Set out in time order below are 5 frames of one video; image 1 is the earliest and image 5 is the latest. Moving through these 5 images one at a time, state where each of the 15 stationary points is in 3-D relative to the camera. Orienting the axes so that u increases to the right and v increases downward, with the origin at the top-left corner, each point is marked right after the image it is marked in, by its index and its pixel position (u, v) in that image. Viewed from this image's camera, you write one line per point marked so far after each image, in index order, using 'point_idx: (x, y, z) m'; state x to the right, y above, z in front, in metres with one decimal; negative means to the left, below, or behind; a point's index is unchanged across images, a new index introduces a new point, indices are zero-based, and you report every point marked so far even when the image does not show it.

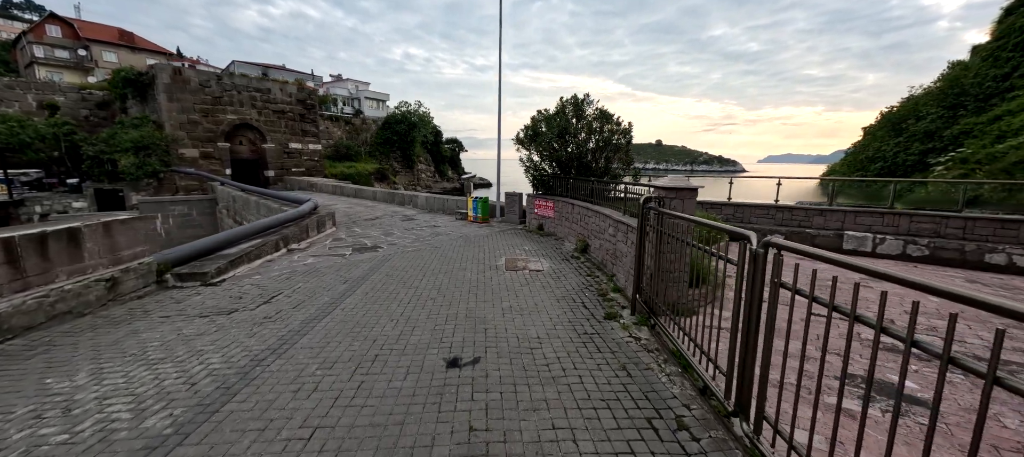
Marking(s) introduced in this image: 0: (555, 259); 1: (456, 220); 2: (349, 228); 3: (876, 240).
0: (+0.8, -0.5, +6.2) m
1: (-1.8, +0.3, +11.2) m
2: (-4.8, 0.0, +10.4) m
3: (+7.1, -0.2, +6.8) m
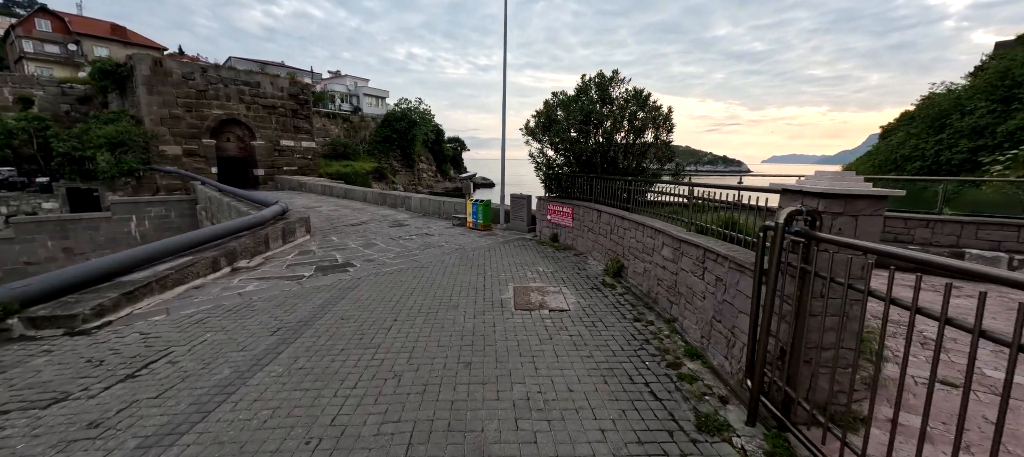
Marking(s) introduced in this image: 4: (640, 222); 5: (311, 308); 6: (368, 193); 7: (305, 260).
0: (+0.9, -0.8, +4.6) m
1: (-1.6, 0.0, +9.5) m
2: (-4.6, -0.2, +8.7) m
3: (+7.3, -0.5, +5.1) m
4: (+1.7, +0.1, +4.6) m
5: (-2.2, -0.9, +3.9) m
6: (-6.0, +1.5, +14.7) m
7: (-3.9, -0.6, +6.5) m
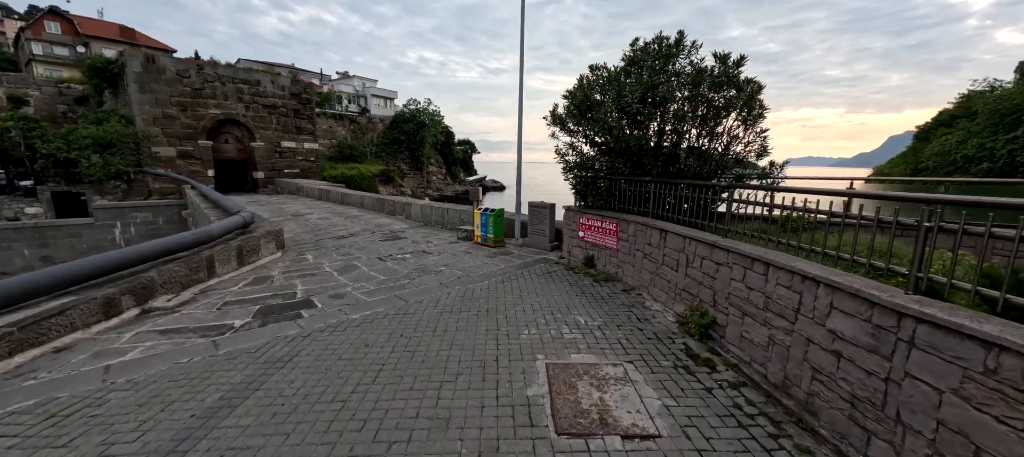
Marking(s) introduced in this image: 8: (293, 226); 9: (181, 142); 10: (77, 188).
0: (+1.1, -1.1, +2.8) m
1: (-1.2, -0.3, +7.8) m
2: (-4.3, -0.5, +7.1) m
3: (+7.5, -0.8, +3.1) m
4: (+1.9, -0.2, +2.8) m
5: (-2.0, -1.2, +2.2) m
6: (-5.5, +1.1, +13.1) m
7: (-3.6, -0.9, +4.8) m
8: (-6.2, +0.1, +9.9) m
9: (-18.8, +4.9, +19.9) m
10: (-21.5, +2.0, +17.4) m
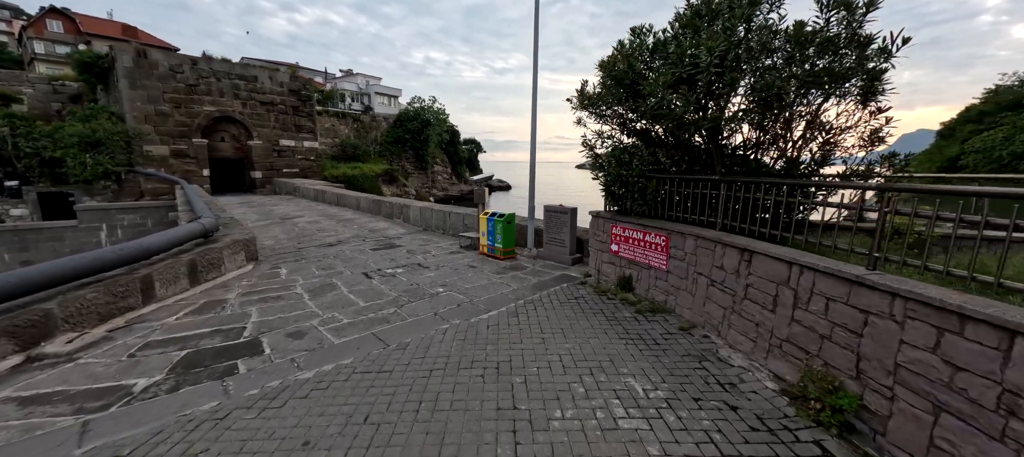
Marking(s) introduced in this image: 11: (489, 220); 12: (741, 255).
0: (+1.3, -1.2, +1.6) m
1: (-1.0, -0.4, +6.7) m
2: (-4.0, -0.7, +6.0) m
3: (+7.7, -1.0, +1.9) m
4: (+2.0, -0.4, +1.6) m
5: (-1.9, -1.3, +1.0) m
6: (-5.2, +1.0, +12.0) m
7: (-3.4, -1.0, +3.7) m
8: (-5.9, -0.1, +8.9) m
9: (-18.4, +4.8, +19.1) m
10: (-21.2, +1.9, +16.6) m
11: (-0.4, +0.2, +6.1) m
12: (+1.9, -0.2, +2.9) m
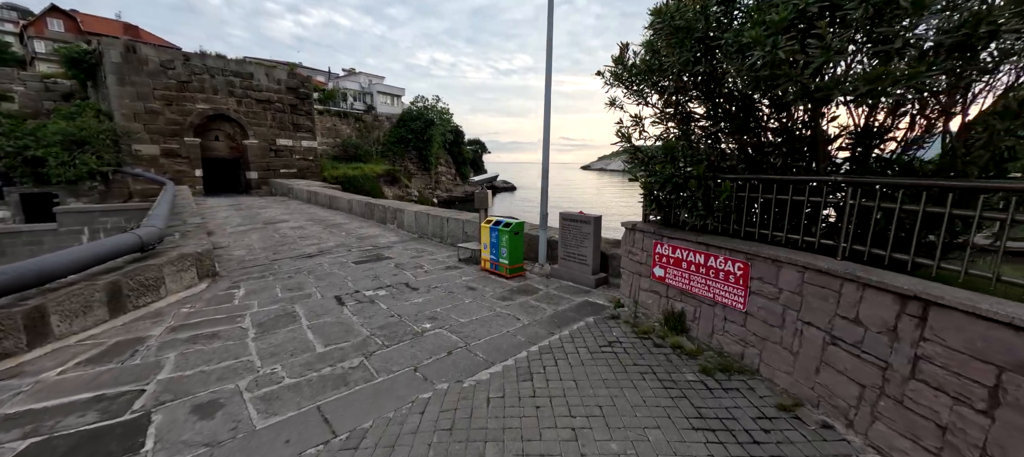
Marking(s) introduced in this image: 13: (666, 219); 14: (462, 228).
0: (+1.3, -1.4, +0.5) m
1: (-0.9, -0.6, +5.6) m
2: (-3.9, -0.8, +4.9) m
3: (+7.7, -1.2, +0.7) m
4: (+2.1, -0.5, +0.5) m
5: (-1.8, -1.5, 0.0) m
6: (-5.0, +0.8, +11.0) m
7: (-3.3, -1.2, +2.6) m
8: (-5.8, -0.2, +7.8) m
9: (-18.1, +4.6, +18.2) m
10: (-20.9, +1.7, +15.8) m
11: (-0.3, 0.0, +5.0) m
12: (+2.0, -0.4, +1.8) m
13: (+1.5, +0.1, +3.3) m
14: (-1.0, 0.0, +6.9) m
